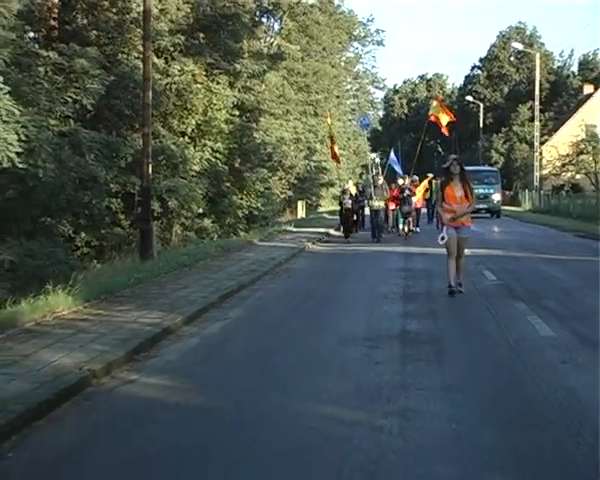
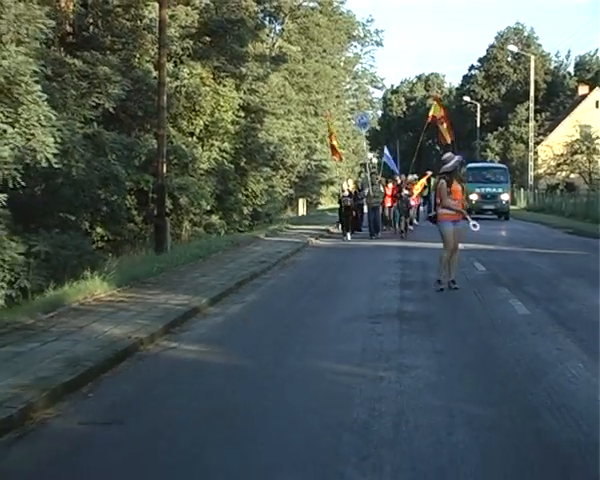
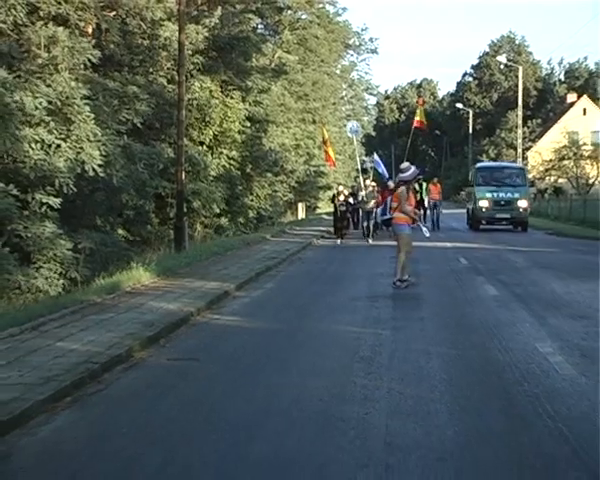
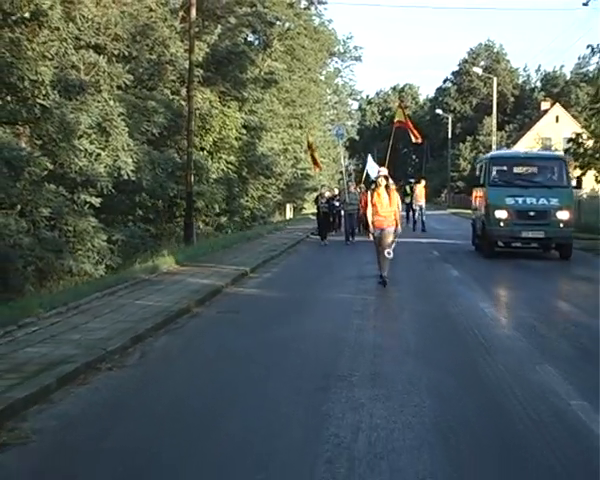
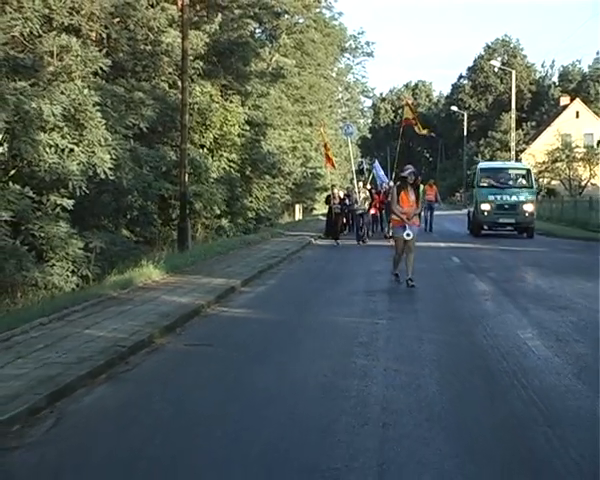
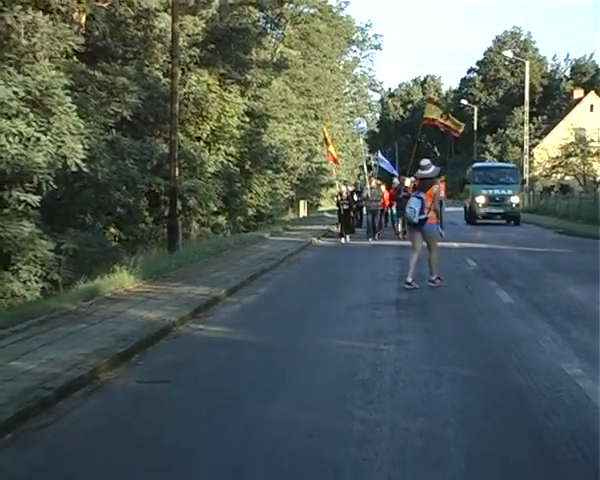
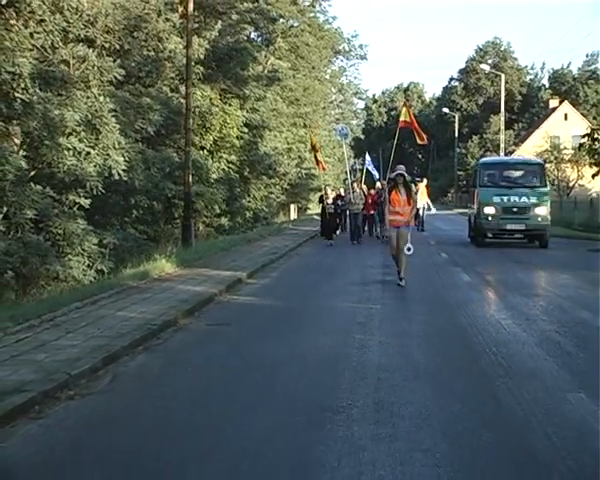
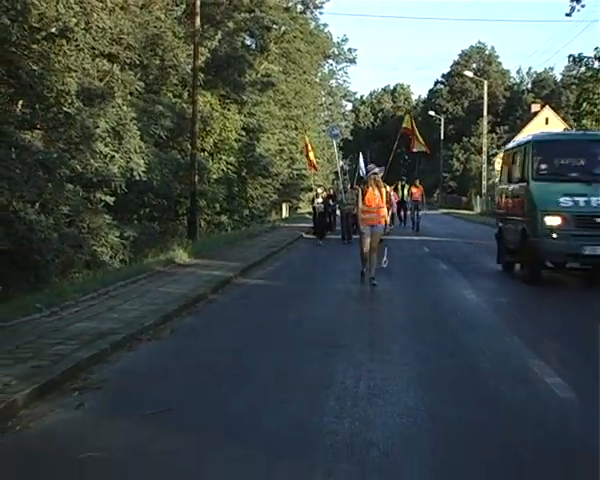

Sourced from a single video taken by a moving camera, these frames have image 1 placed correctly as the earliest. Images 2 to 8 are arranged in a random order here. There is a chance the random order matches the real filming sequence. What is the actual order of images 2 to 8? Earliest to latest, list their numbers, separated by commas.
2, 6, 3, 5, 7, 4, 8
